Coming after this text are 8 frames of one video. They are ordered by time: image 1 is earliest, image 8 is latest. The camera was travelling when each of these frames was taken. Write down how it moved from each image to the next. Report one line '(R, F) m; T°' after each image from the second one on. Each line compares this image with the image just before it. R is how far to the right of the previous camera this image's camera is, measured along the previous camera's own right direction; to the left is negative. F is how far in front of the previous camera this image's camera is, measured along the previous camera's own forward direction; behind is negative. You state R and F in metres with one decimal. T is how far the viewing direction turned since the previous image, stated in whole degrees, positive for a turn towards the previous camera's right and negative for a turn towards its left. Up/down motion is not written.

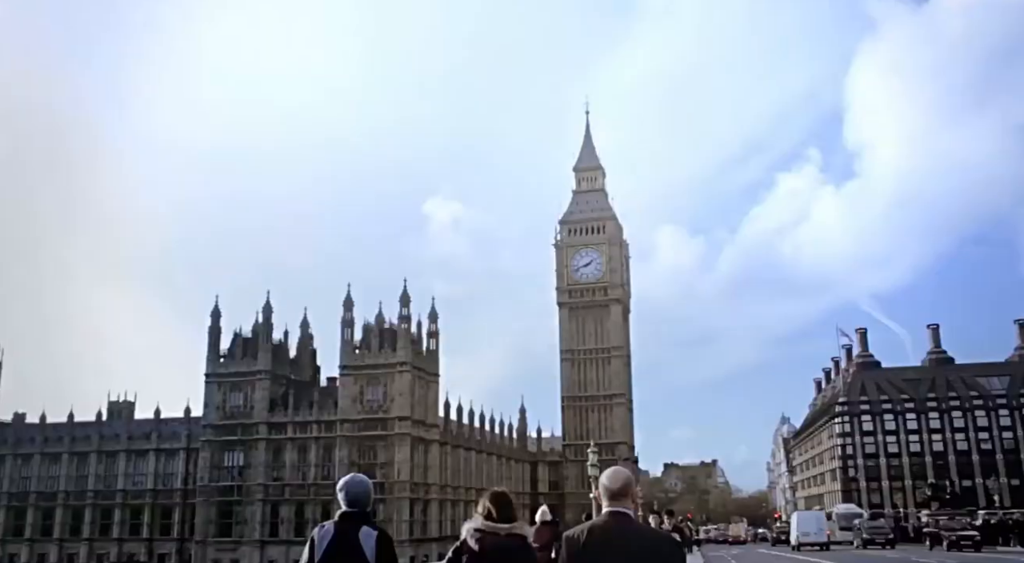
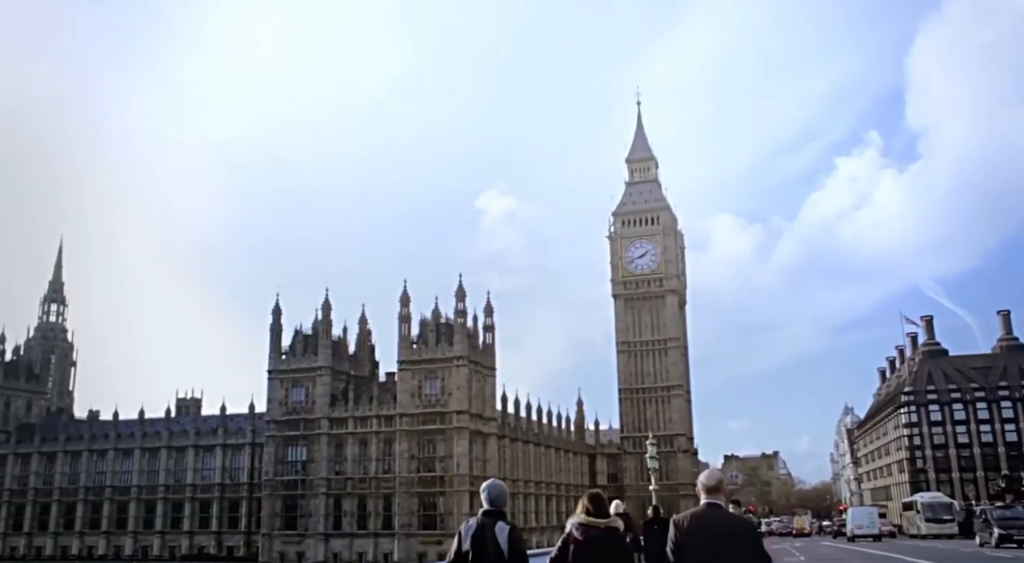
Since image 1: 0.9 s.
(+0.1, -0.6) m; -3°
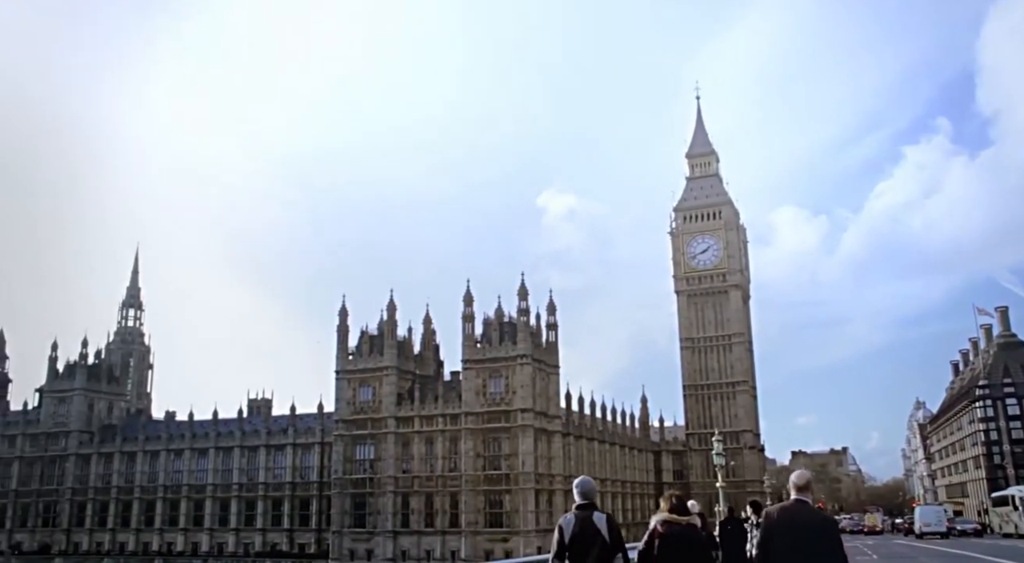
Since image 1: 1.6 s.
(-0.2, -0.1) m; -4°
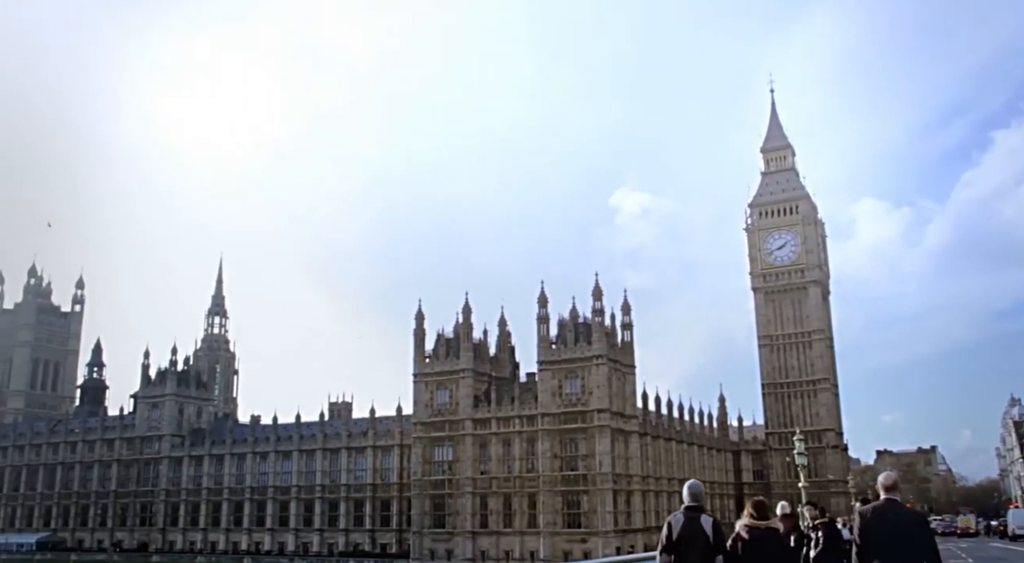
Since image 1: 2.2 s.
(+0.1, -0.4) m; -4°
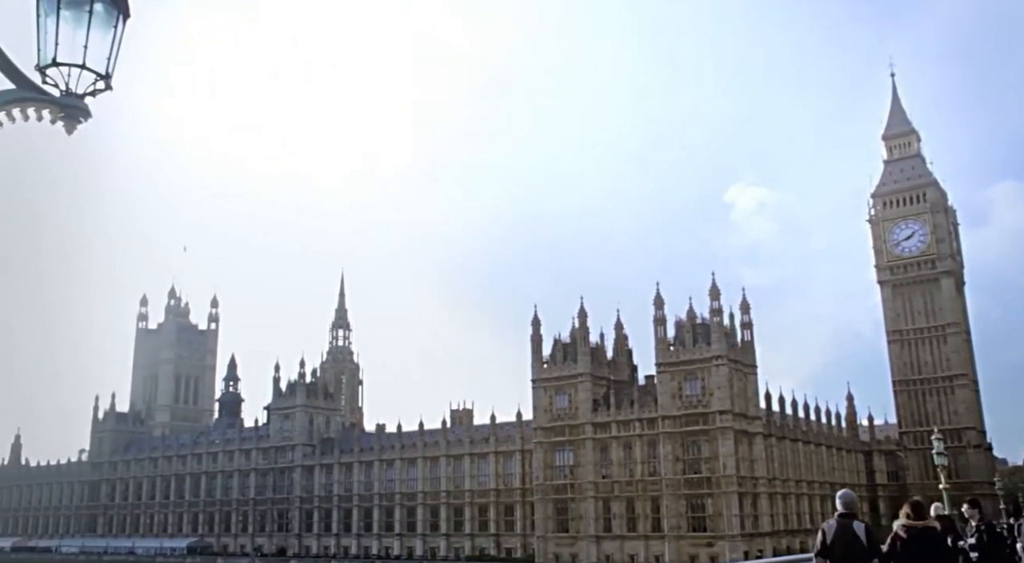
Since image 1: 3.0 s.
(+0.1, -0.3) m; -7°
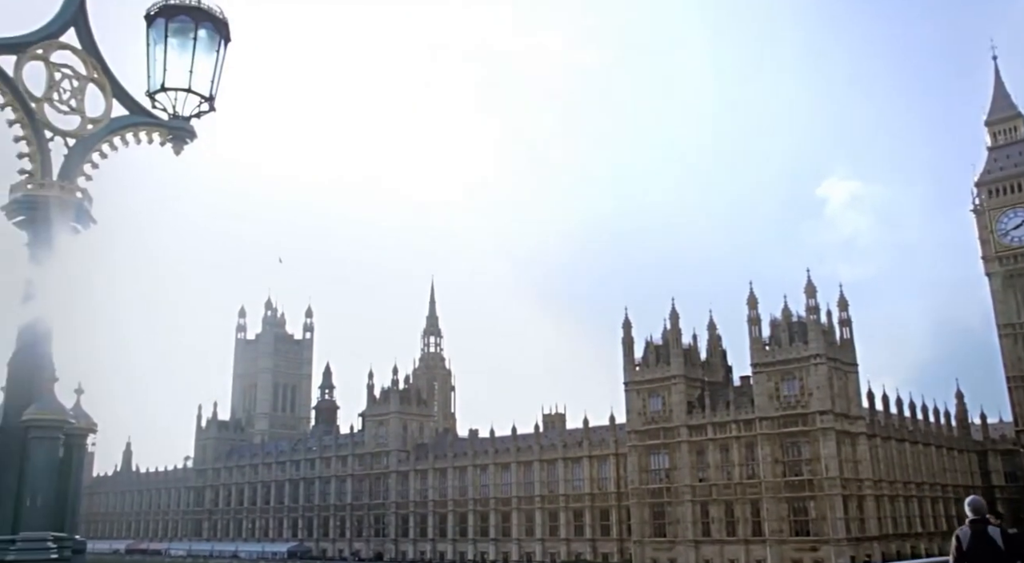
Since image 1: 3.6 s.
(0.0, +0.5) m; -5°
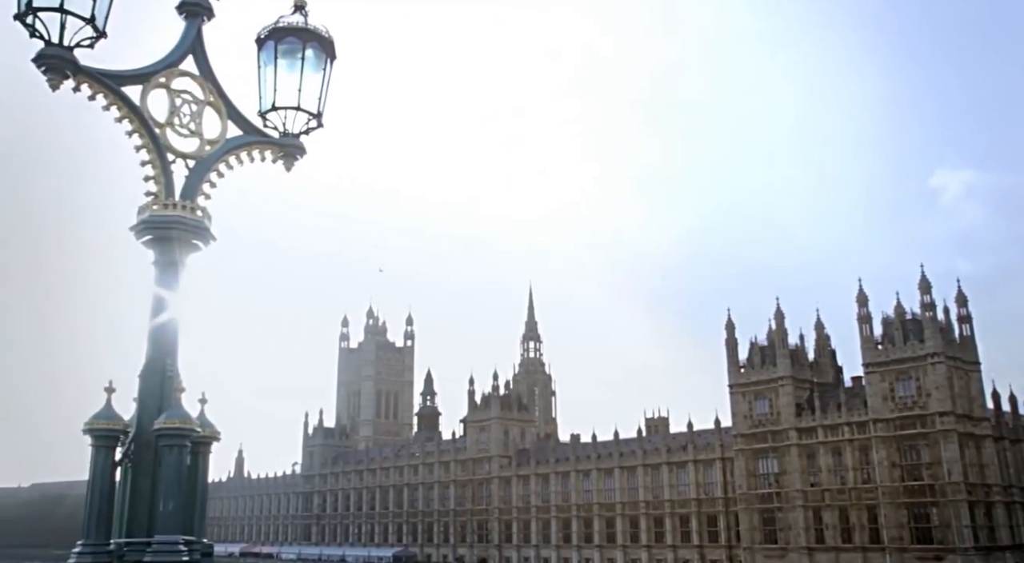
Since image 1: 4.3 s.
(-0.5, +0.2) m; -6°
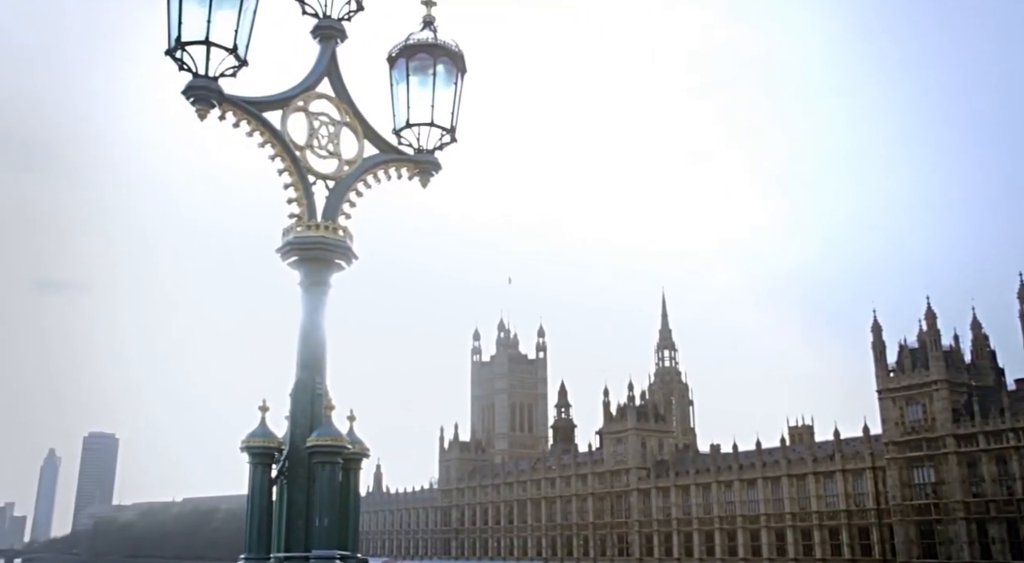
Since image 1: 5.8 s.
(-0.6, +0.7) m; -7°
